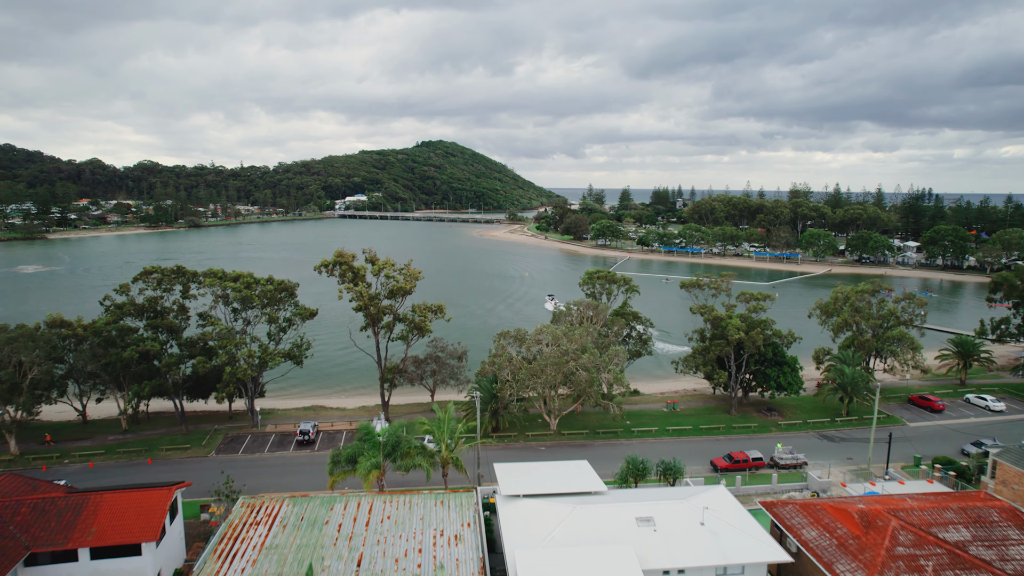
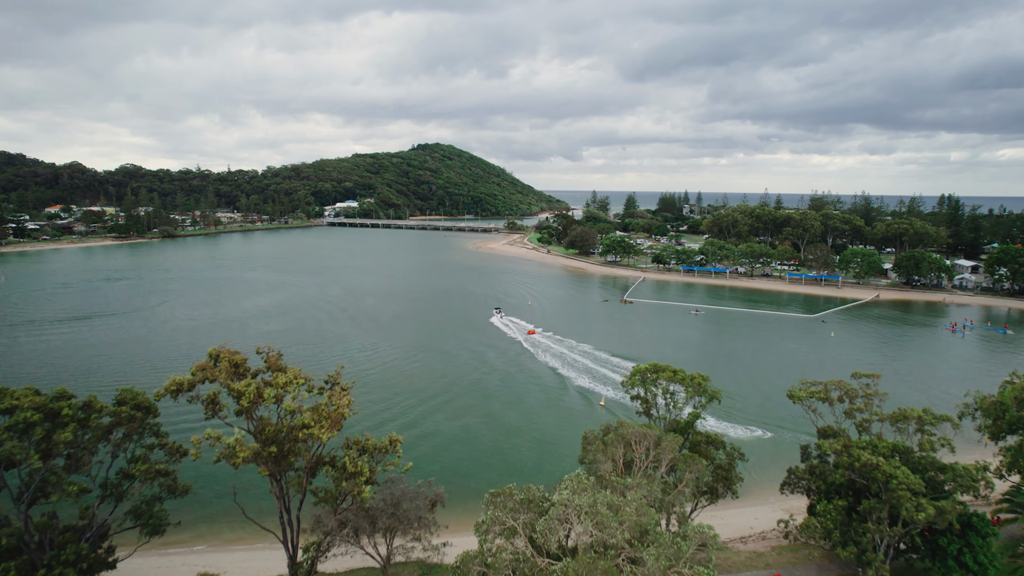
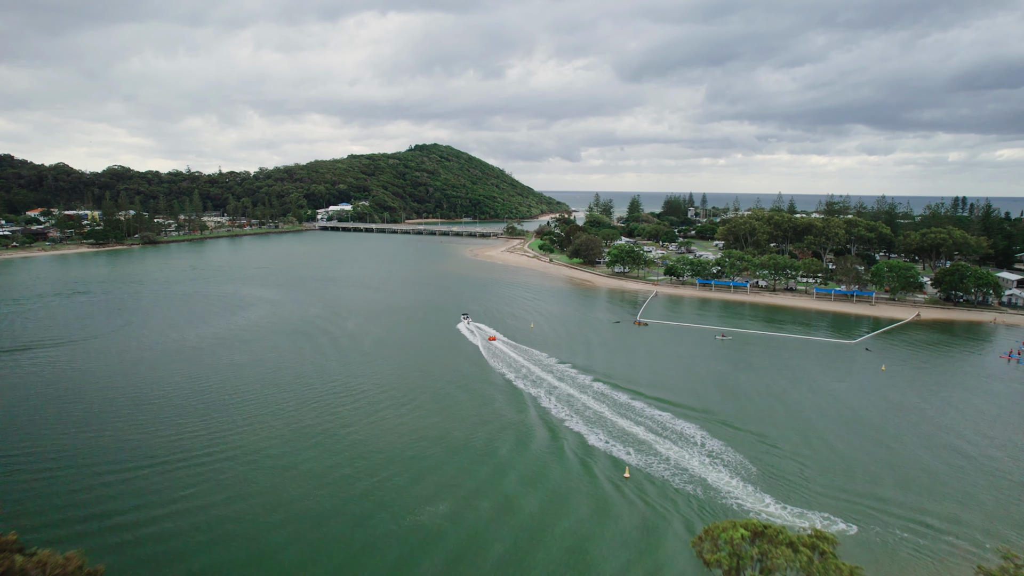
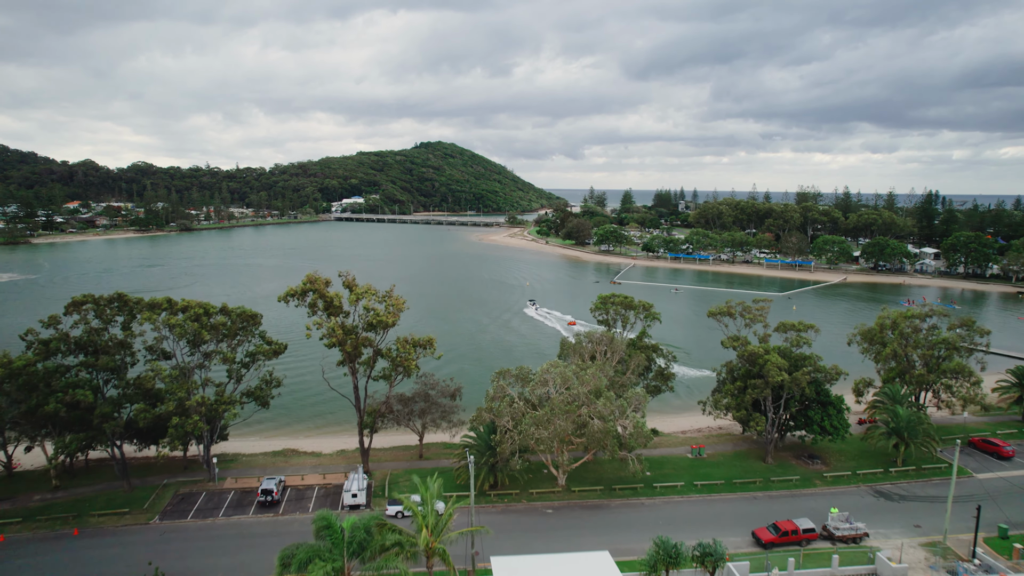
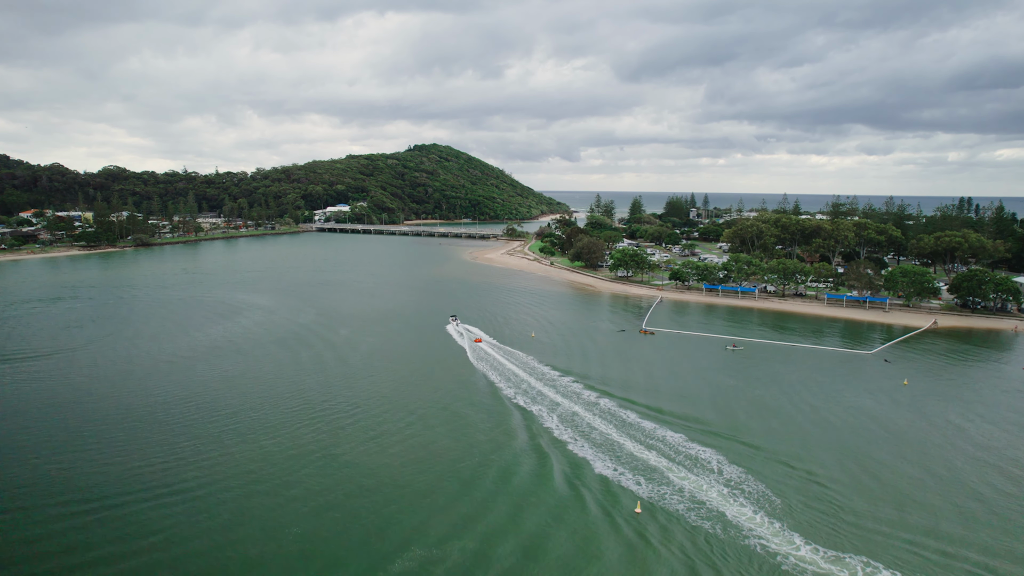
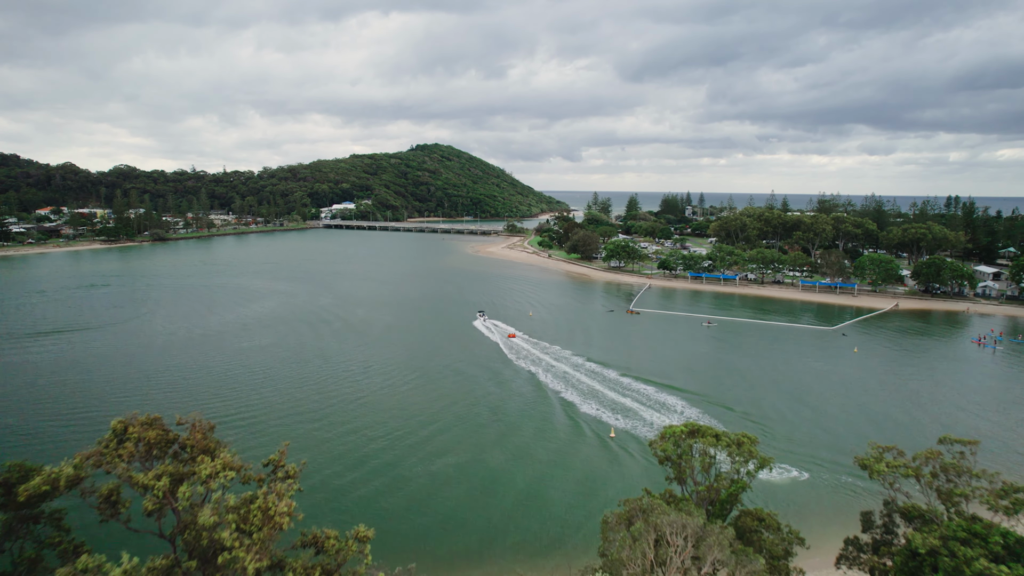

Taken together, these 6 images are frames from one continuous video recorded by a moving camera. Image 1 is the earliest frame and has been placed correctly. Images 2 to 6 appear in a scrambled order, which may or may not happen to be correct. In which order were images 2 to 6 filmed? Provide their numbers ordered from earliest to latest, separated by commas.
4, 2, 6, 3, 5
